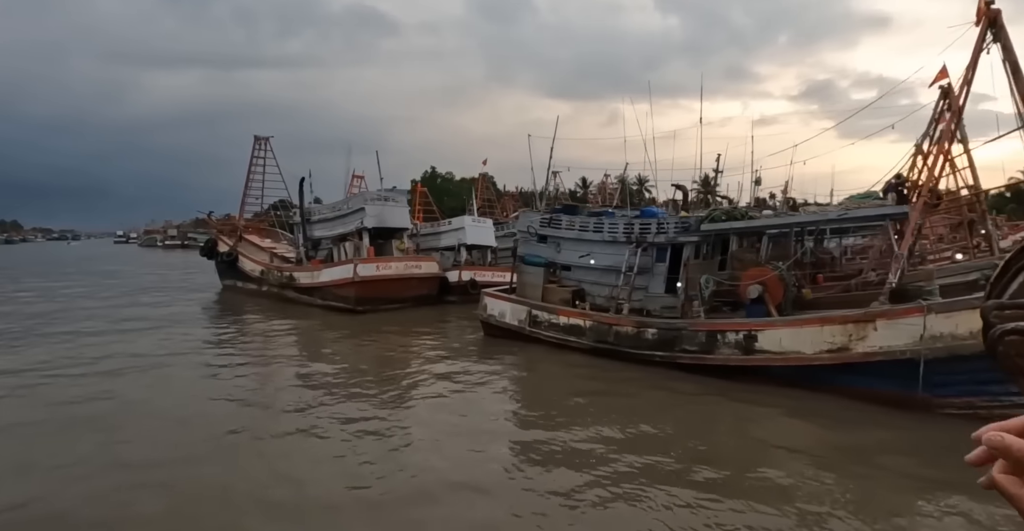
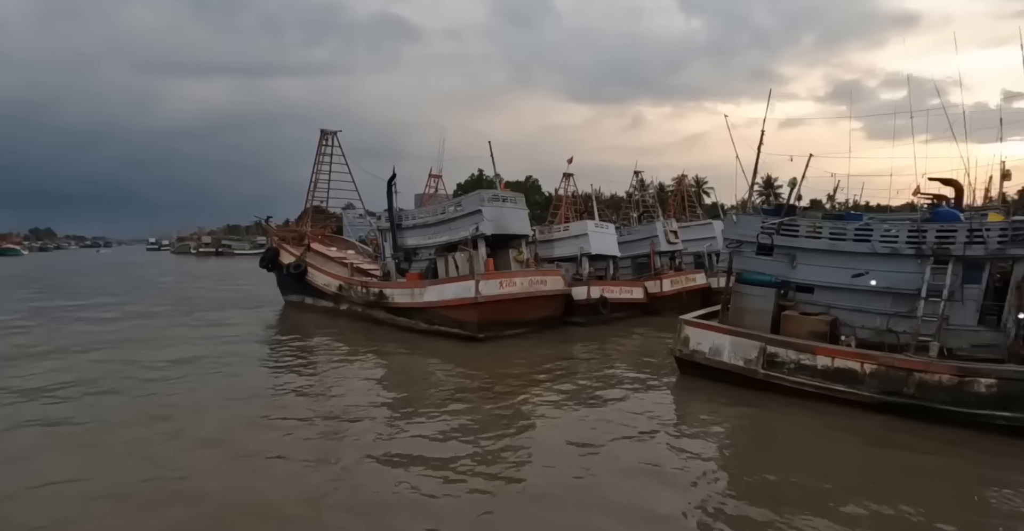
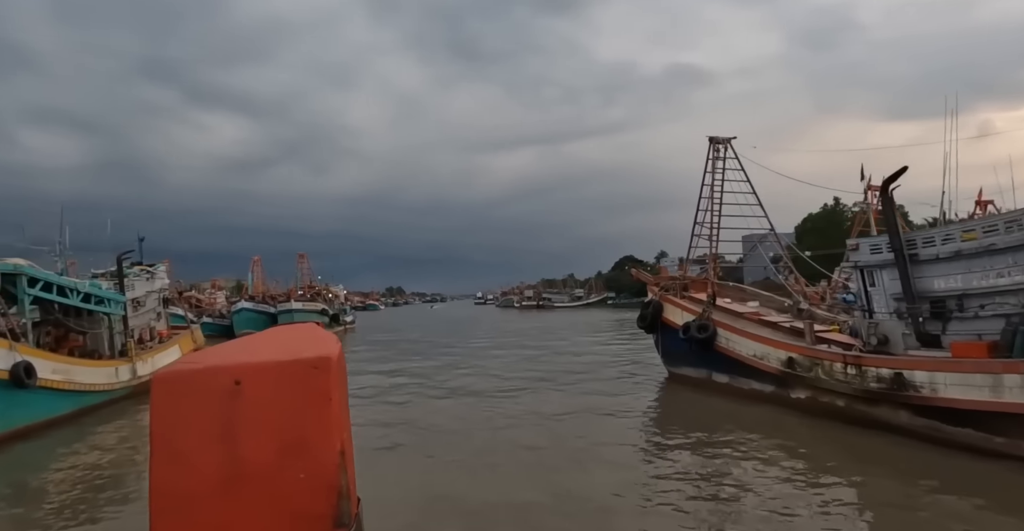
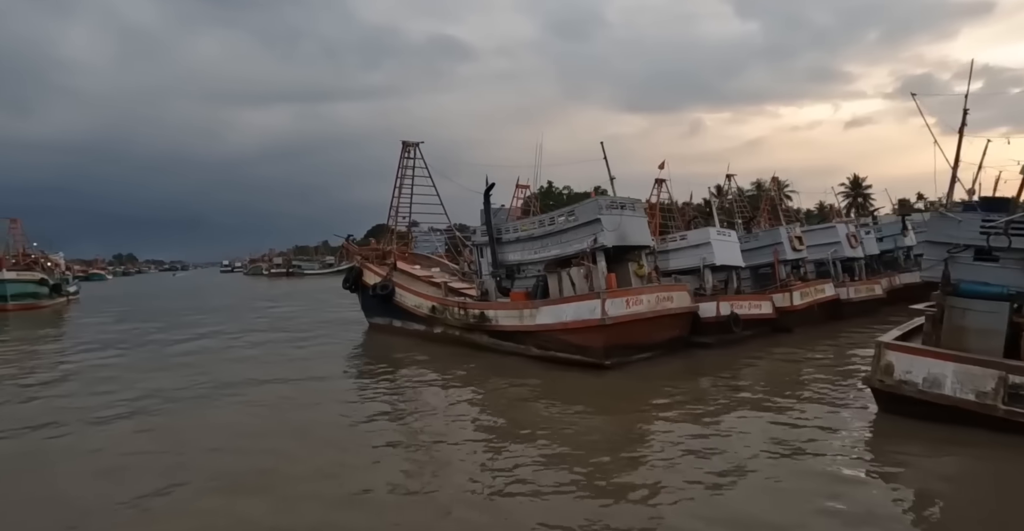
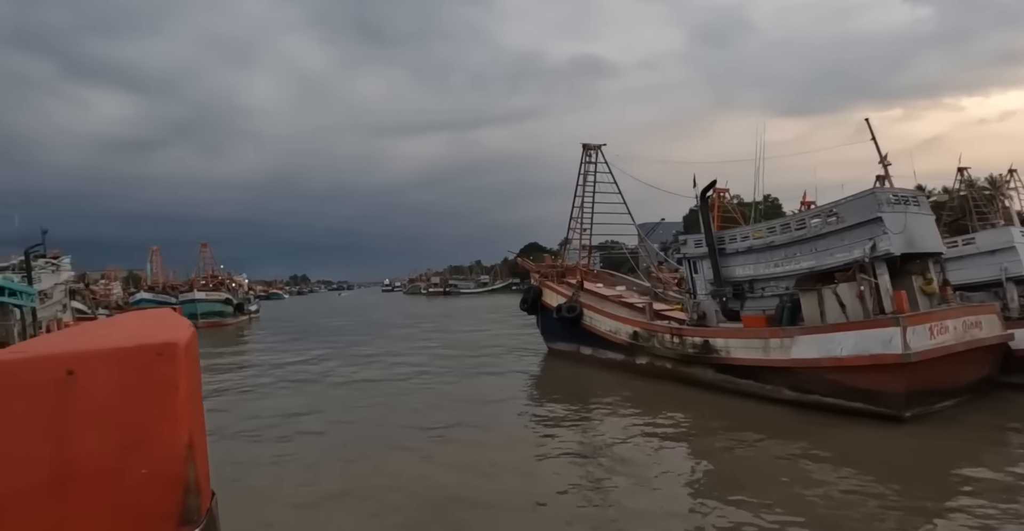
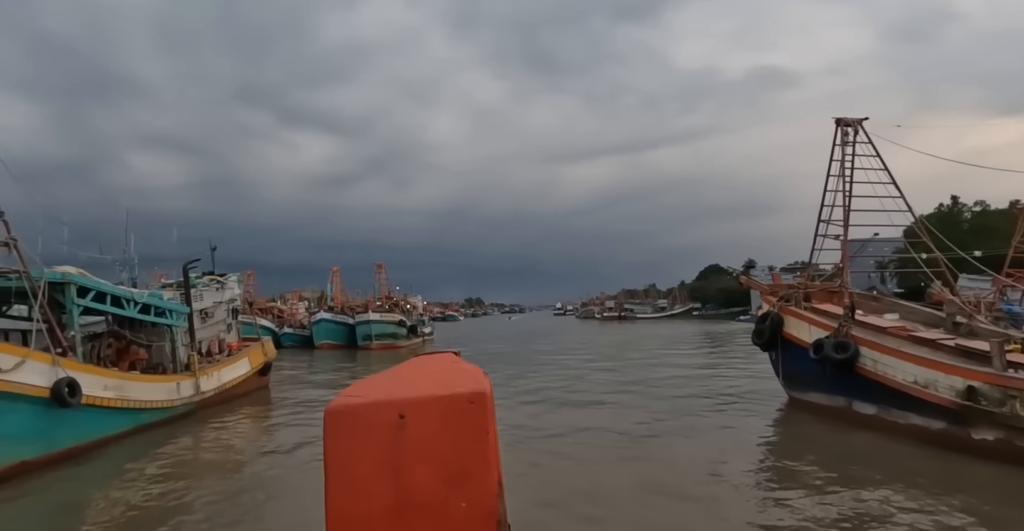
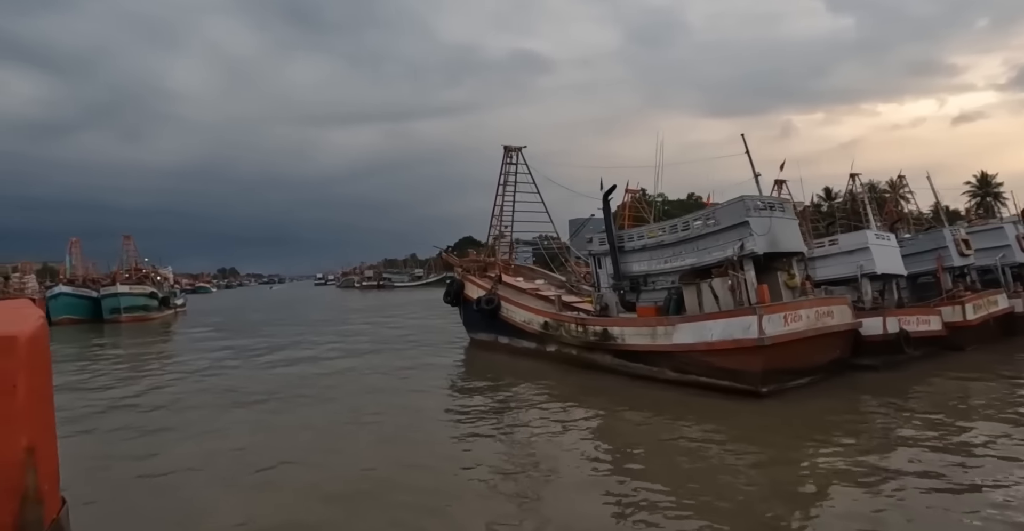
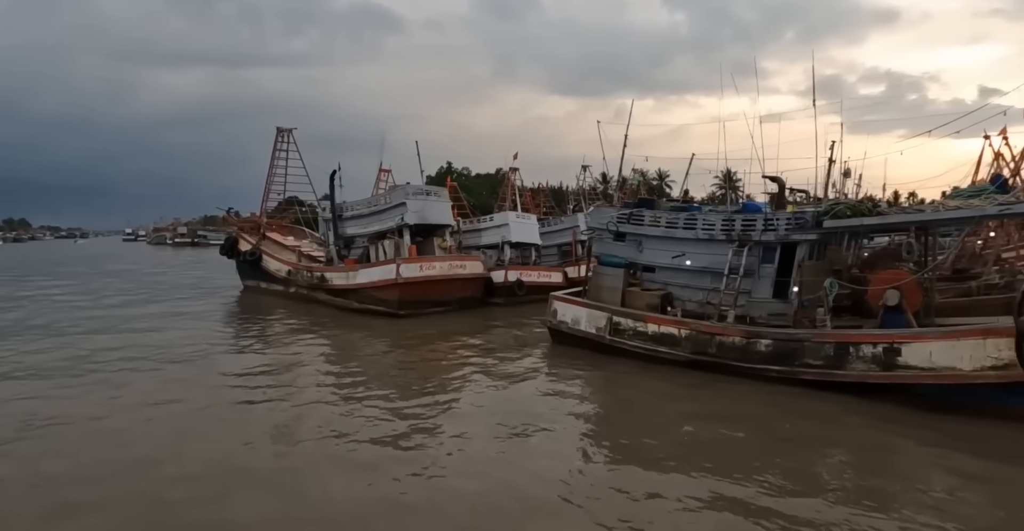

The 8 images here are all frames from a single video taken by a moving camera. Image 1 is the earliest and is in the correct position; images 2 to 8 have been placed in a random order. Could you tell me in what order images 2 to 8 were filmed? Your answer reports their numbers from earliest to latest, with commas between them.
8, 2, 4, 7, 5, 3, 6
